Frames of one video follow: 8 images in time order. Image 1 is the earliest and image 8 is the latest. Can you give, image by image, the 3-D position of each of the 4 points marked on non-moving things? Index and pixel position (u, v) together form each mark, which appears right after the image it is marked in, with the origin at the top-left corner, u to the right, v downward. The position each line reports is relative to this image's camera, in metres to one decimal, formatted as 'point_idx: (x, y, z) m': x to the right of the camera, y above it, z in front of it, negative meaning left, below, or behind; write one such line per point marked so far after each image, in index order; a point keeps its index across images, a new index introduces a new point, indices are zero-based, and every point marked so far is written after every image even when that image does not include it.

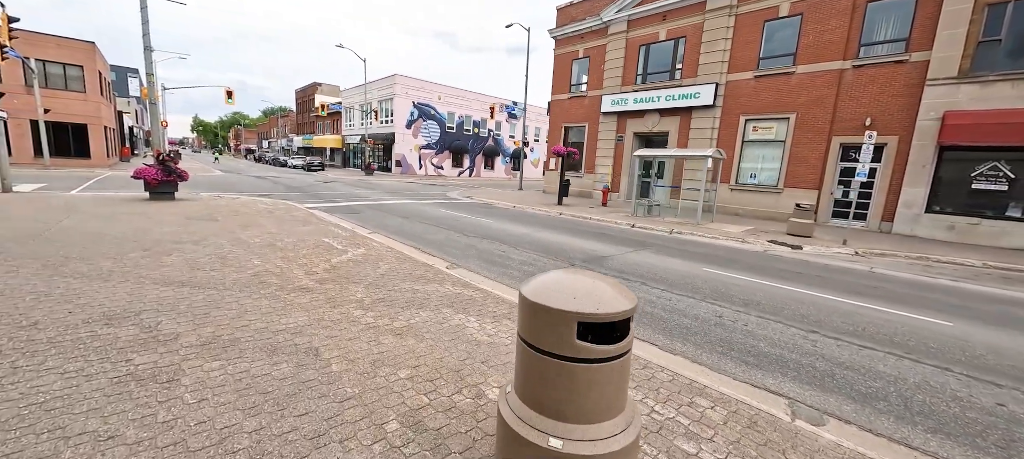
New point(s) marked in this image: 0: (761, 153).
0: (+9.5, +2.9, +15.5) m
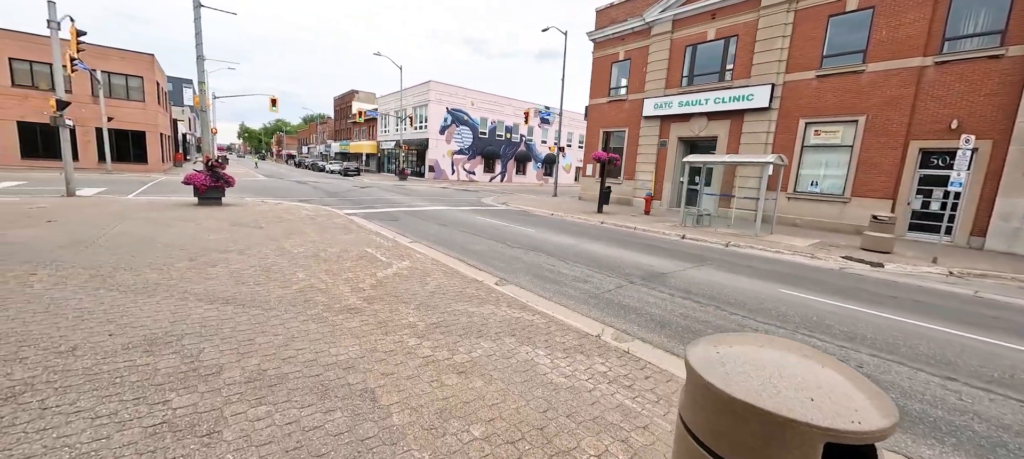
0: (+11.0, +2.5, +14.3) m
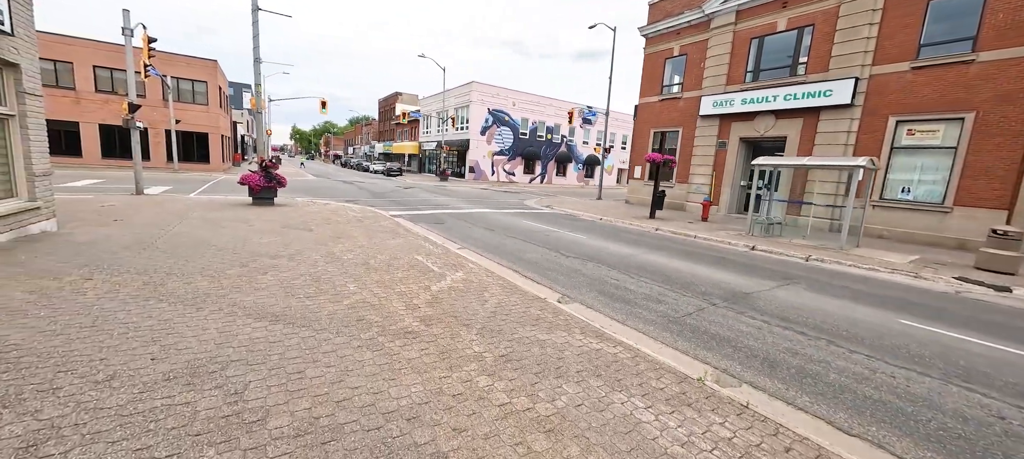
0: (+12.6, +2.1, +12.6) m
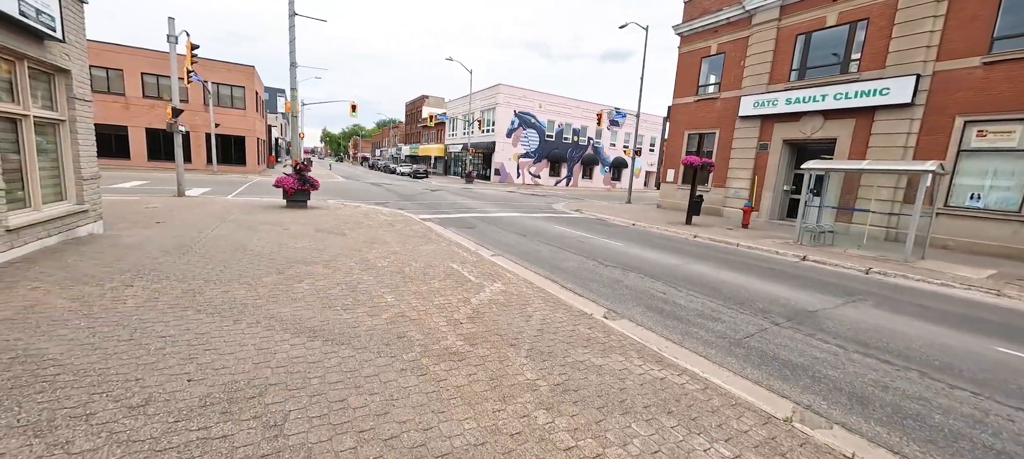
0: (+13.6, +1.8, +11.5) m
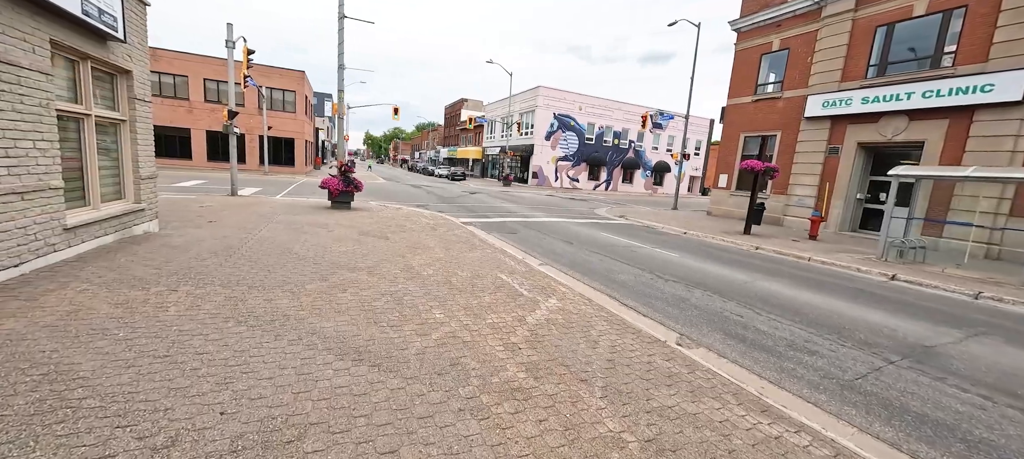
0: (+14.8, +1.3, +9.8) m
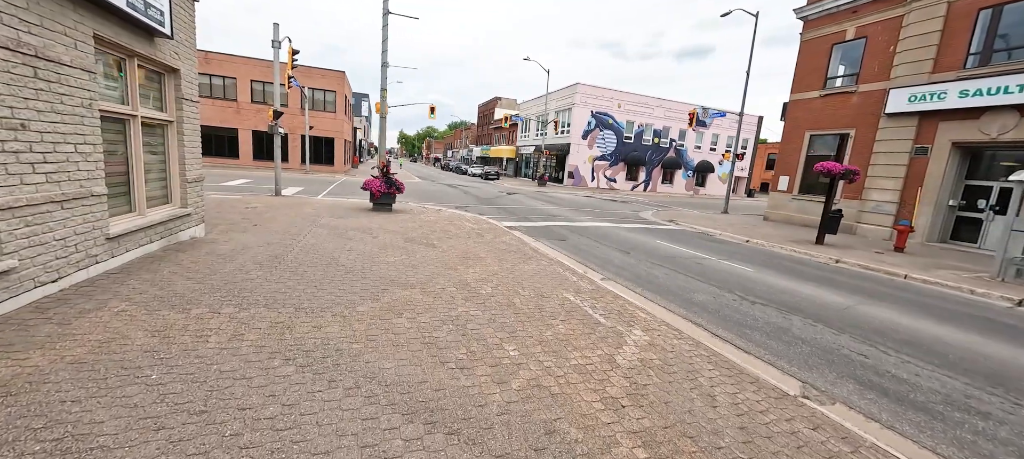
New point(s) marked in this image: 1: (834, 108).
0: (+16.0, +0.9, +7.9) m
1: (+14.1, +5.3, +17.8) m
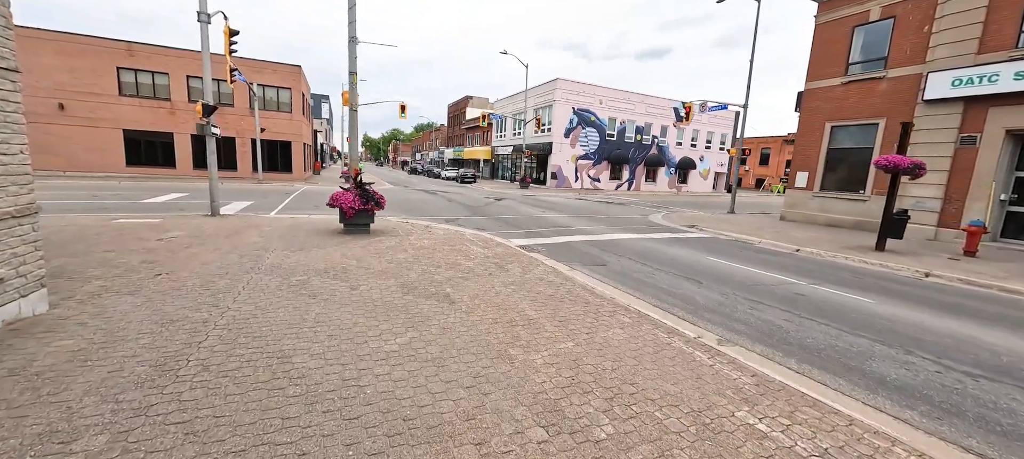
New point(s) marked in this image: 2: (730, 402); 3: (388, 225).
0: (+16.7, +1.0, +6.3) m
1: (+13.9, +5.3, +16.1) m
2: (+1.8, -1.4, +3.3) m
3: (-3.5, +0.1, +11.4) m
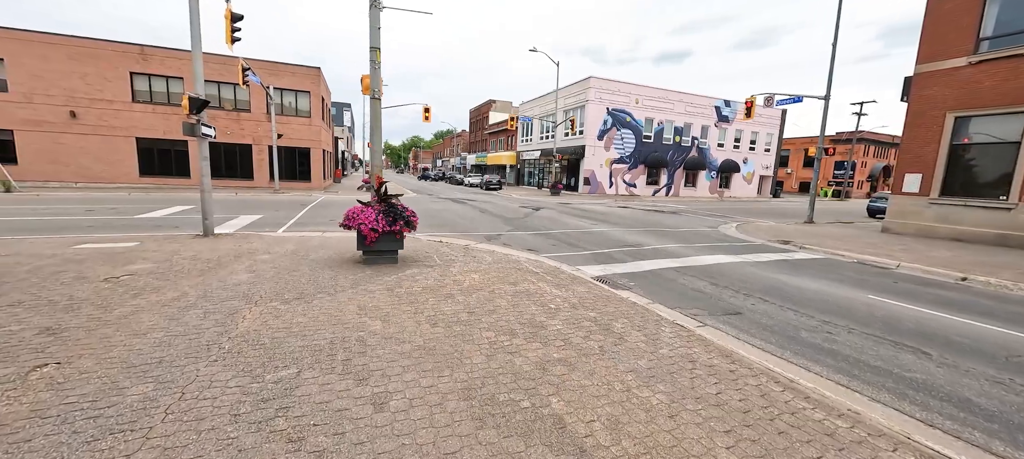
0: (+17.9, +0.6, +2.9) m
1: (+15.5, +4.8, +12.8) m
2: (+2.9, -1.8, +0.5) m
3: (-2.0, -0.4, +8.9) m
